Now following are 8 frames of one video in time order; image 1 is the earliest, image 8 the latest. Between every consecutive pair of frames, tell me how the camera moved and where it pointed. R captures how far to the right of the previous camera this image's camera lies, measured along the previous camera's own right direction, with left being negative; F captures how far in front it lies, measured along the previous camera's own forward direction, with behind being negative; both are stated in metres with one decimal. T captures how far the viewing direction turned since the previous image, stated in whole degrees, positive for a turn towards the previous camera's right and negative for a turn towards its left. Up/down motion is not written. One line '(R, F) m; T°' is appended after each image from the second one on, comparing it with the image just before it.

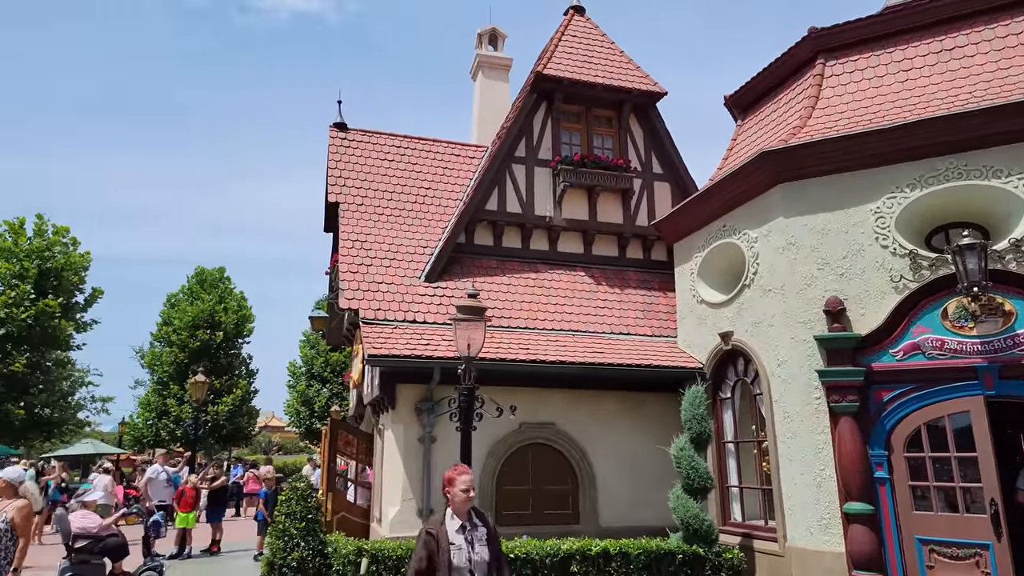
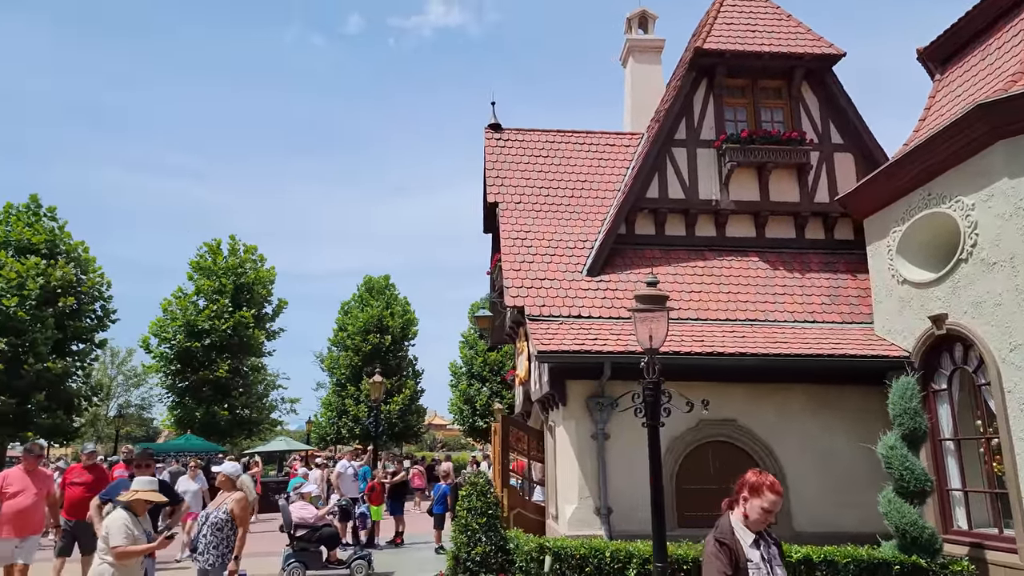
(-0.3, +0.2) m; -13°
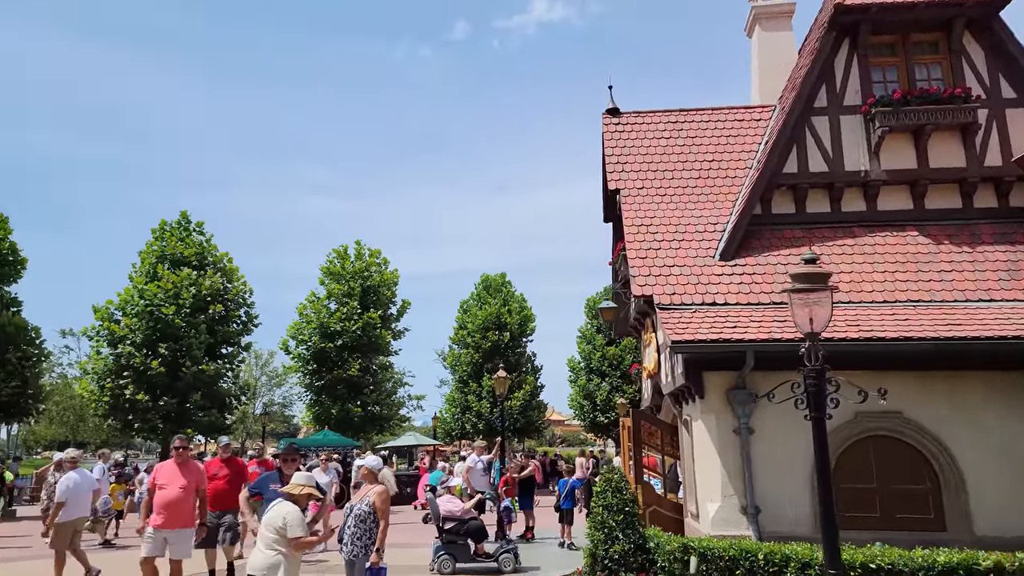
(-0.2, +0.3) m; -10°
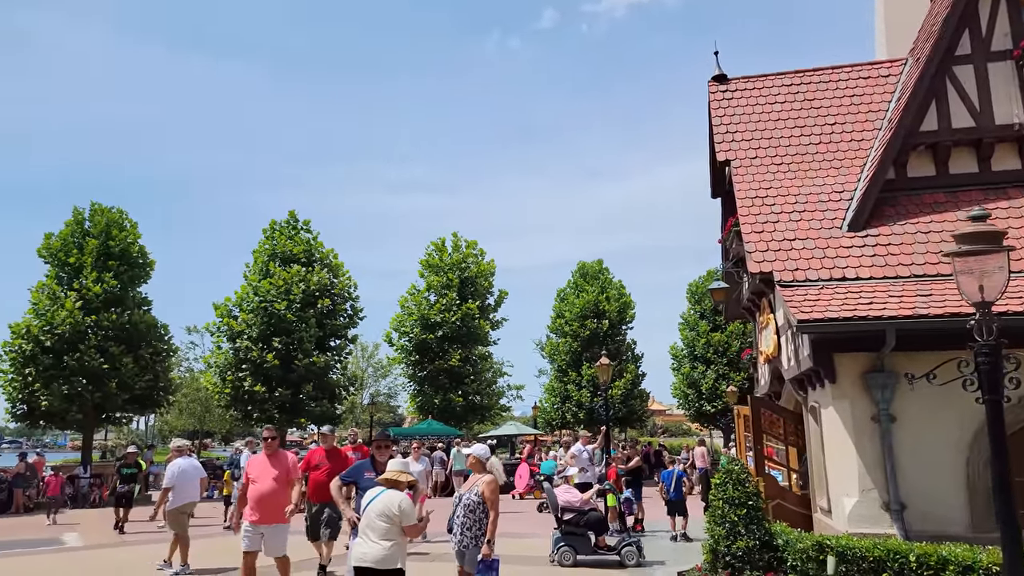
(-0.2, +0.4) m; -8°
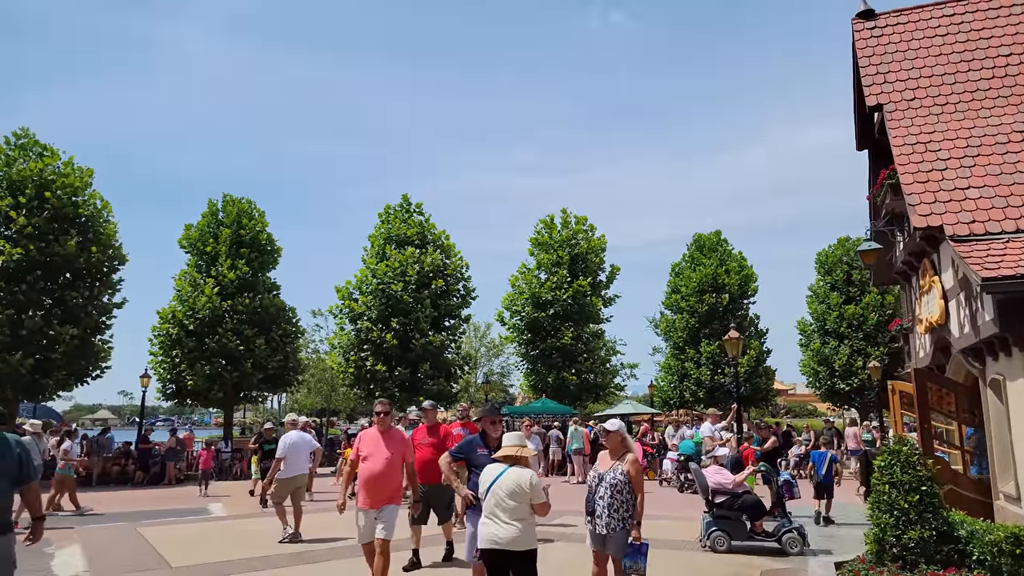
(-0.3, +0.5) m; -9°
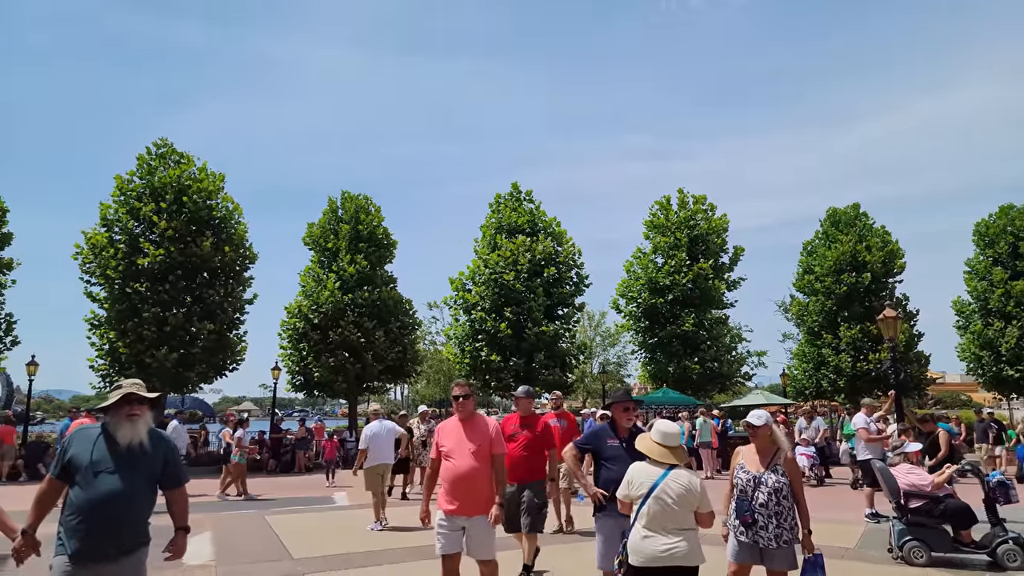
(-0.1, +0.8) m; -10°
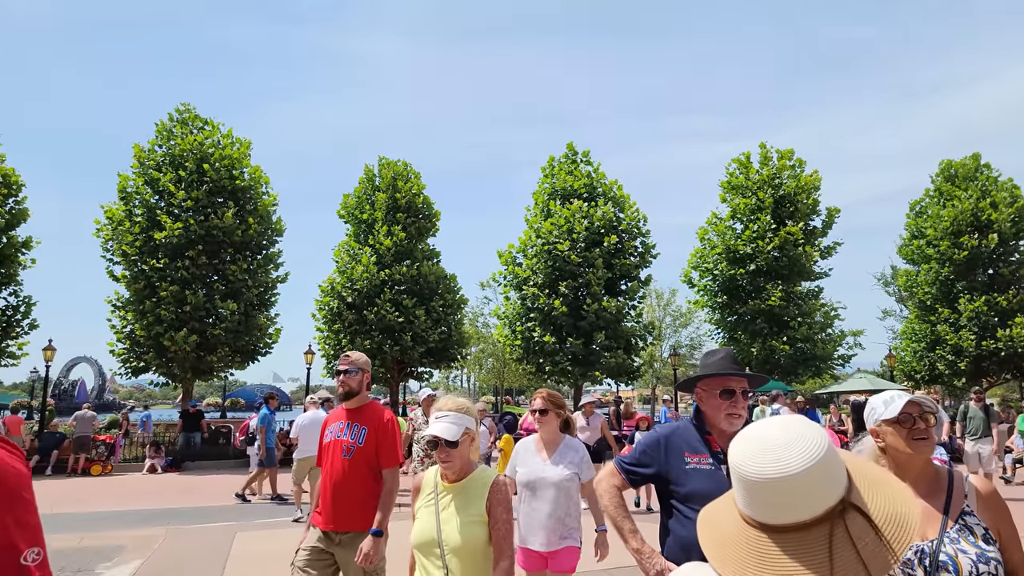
(+0.5, +3.5) m; -6°
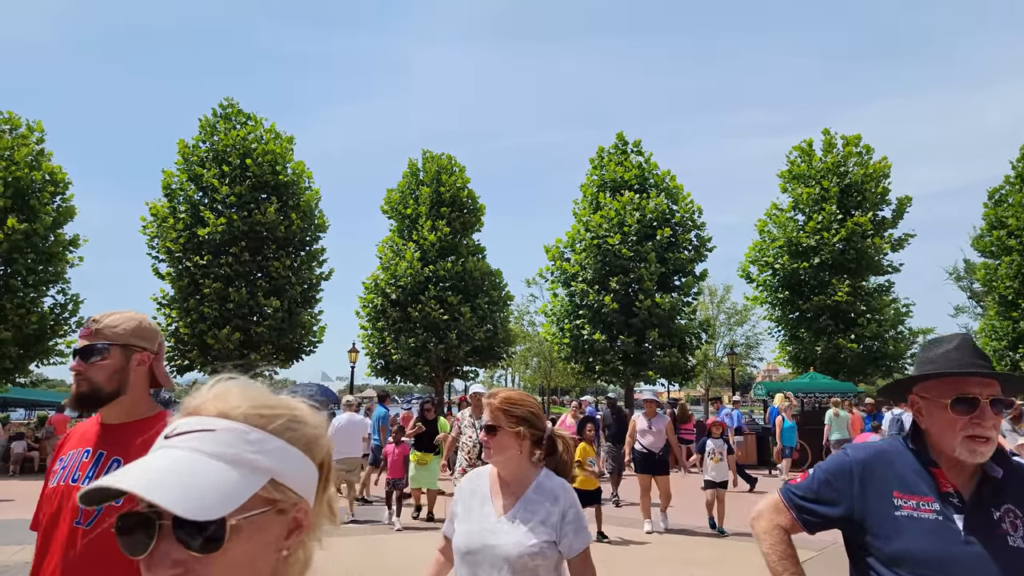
(-0.3, +1.0) m; -3°
